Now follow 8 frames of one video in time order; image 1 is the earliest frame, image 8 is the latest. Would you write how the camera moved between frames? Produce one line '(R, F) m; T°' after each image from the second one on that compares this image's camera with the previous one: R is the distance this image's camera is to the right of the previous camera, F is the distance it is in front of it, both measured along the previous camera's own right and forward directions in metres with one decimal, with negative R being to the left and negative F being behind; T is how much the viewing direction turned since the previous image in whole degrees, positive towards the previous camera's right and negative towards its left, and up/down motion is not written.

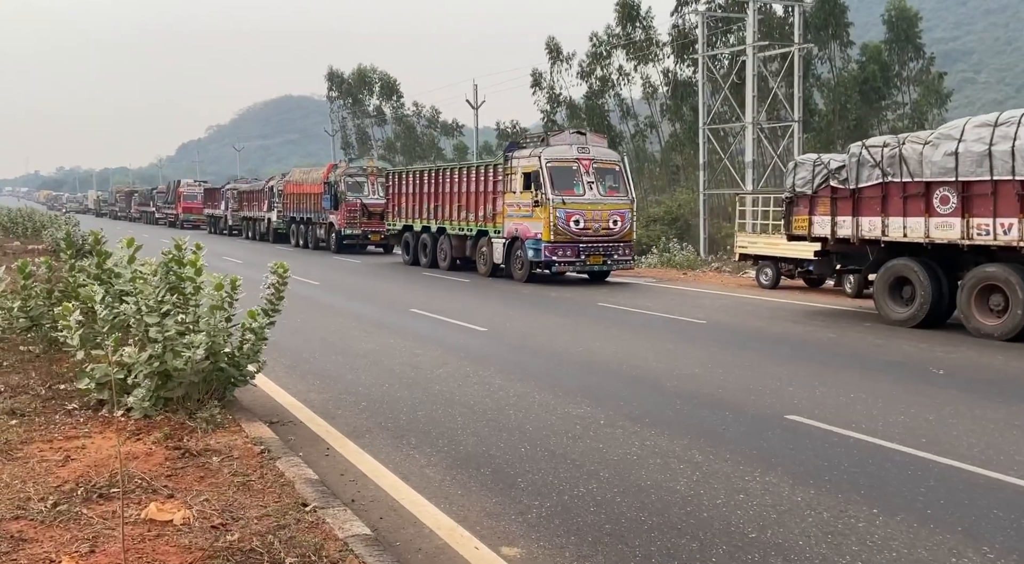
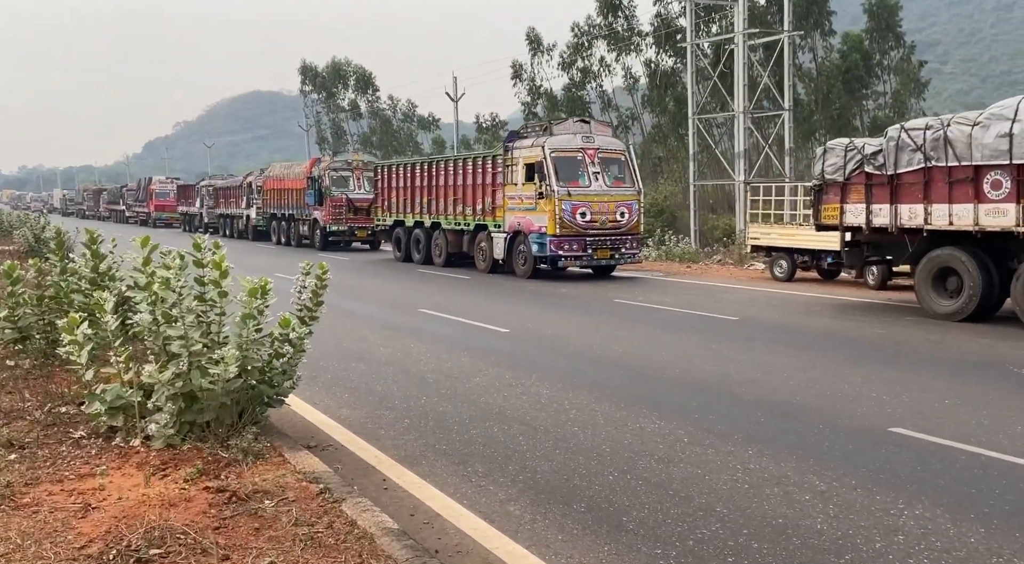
(-0.6, +0.9) m; +2°
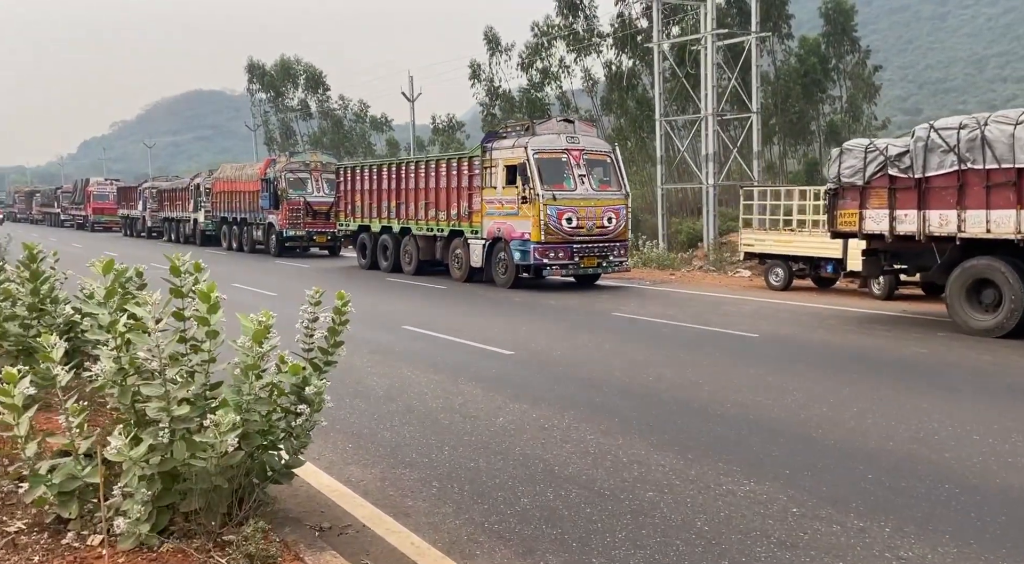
(-0.6, +1.3) m; +3°
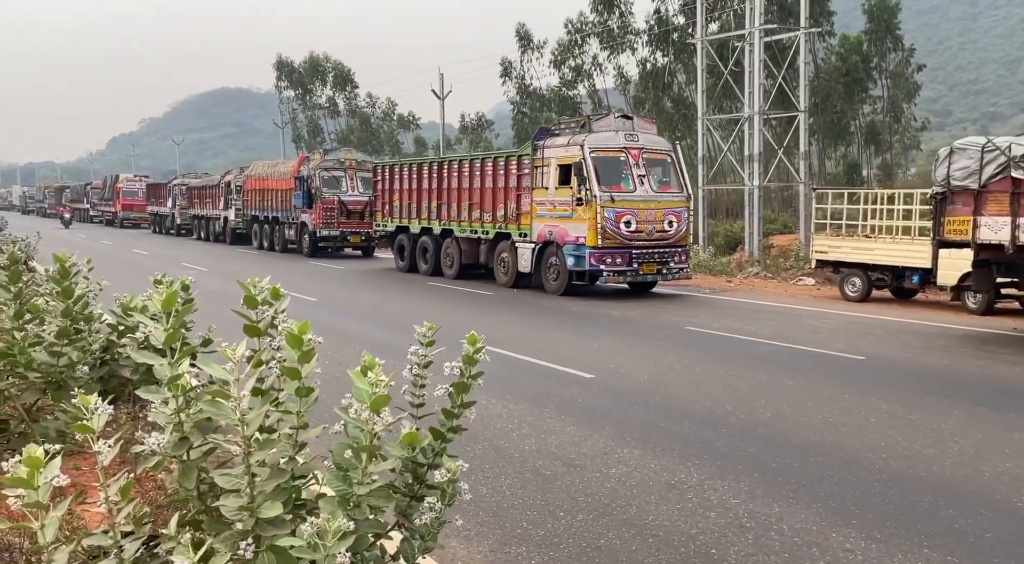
(-0.6, +1.1) m; -1°
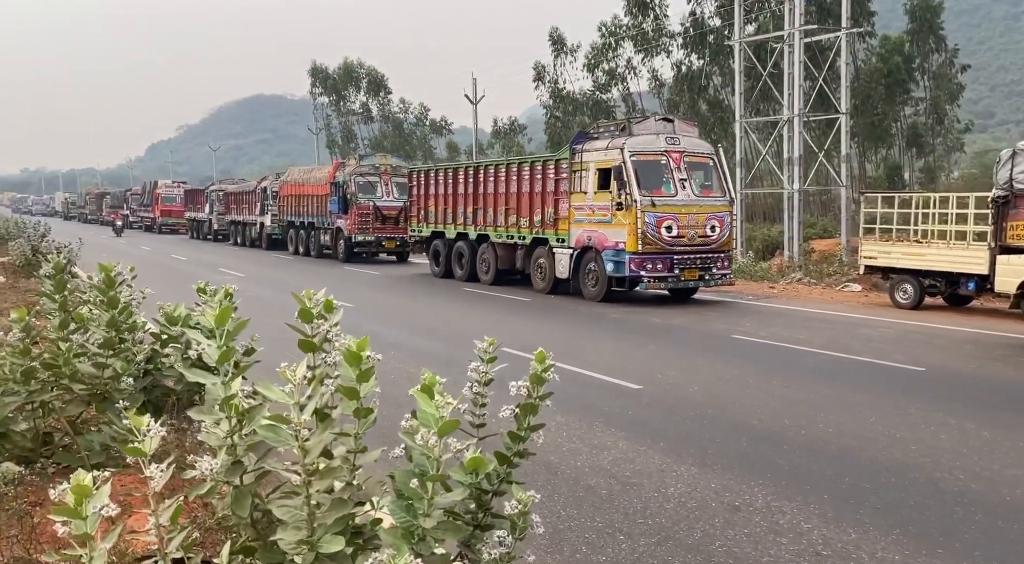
(-0.1, +0.2) m; -2°
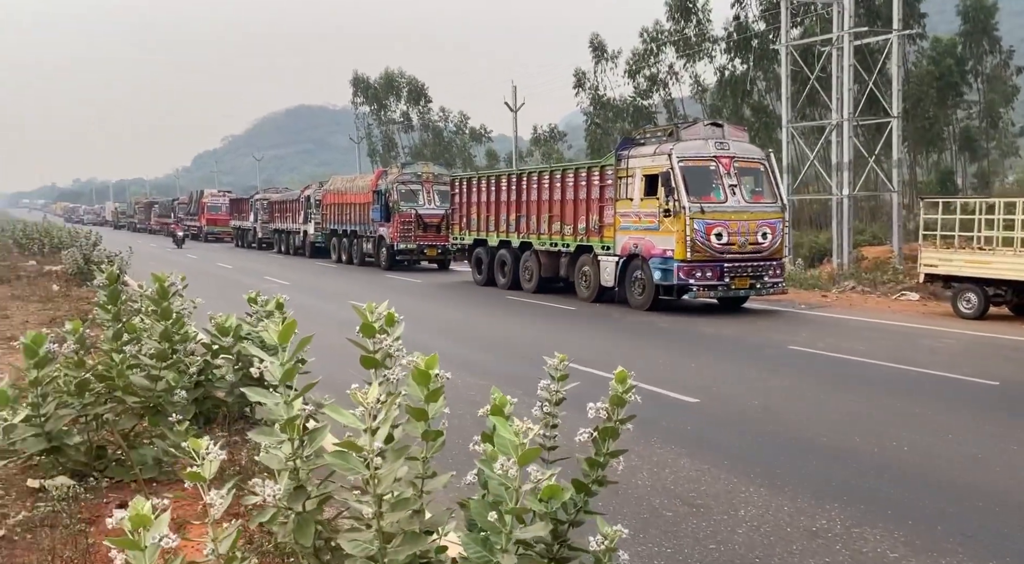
(-0.1, +0.2) m; -2°
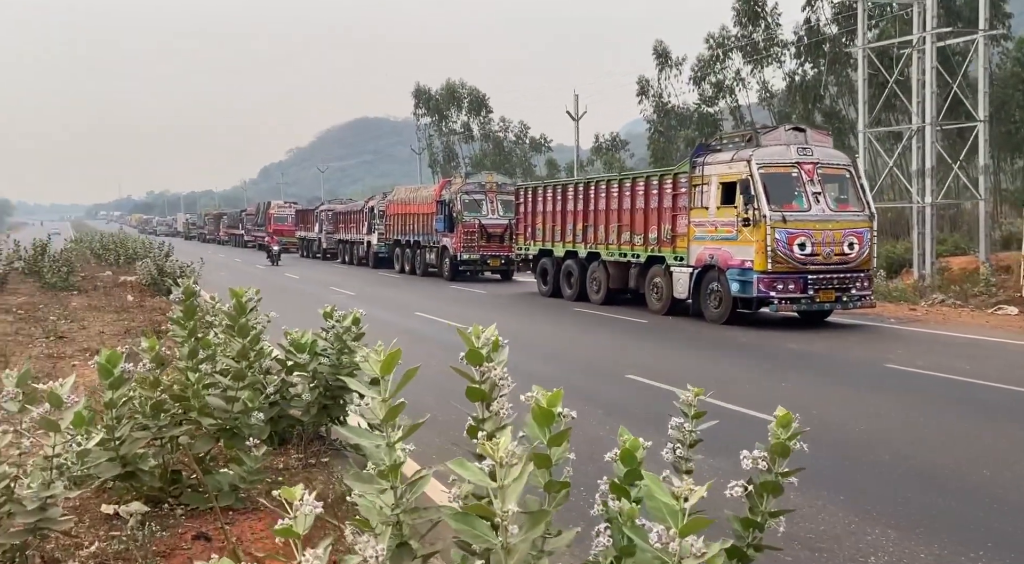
(-0.2, +0.4) m; -4°
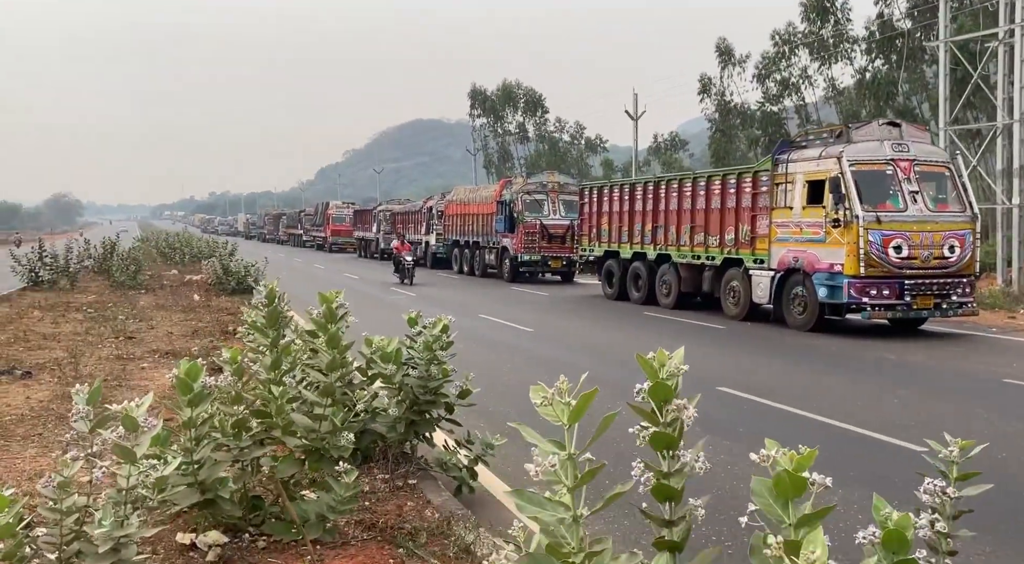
(-0.4, +0.7) m; -3°
